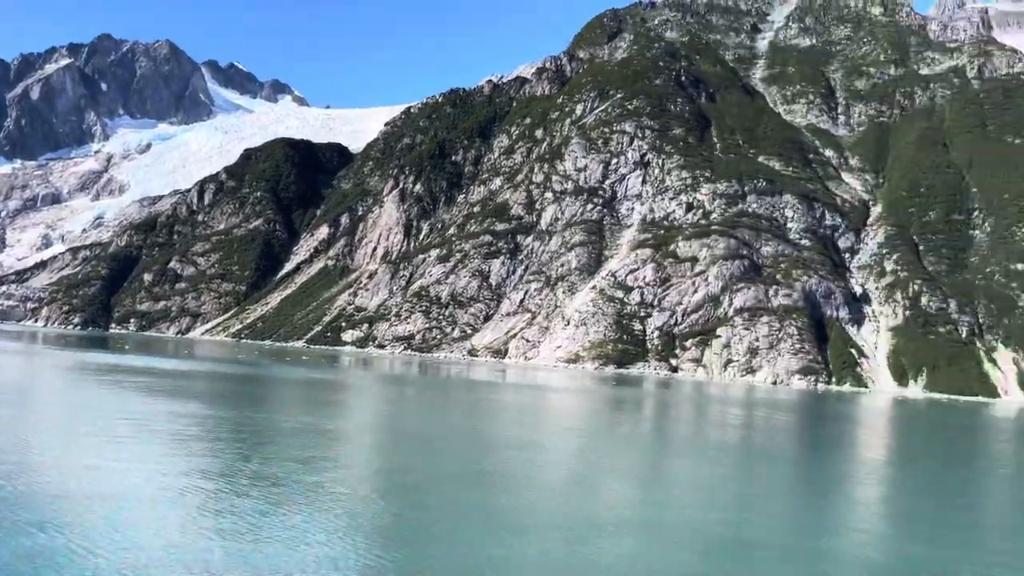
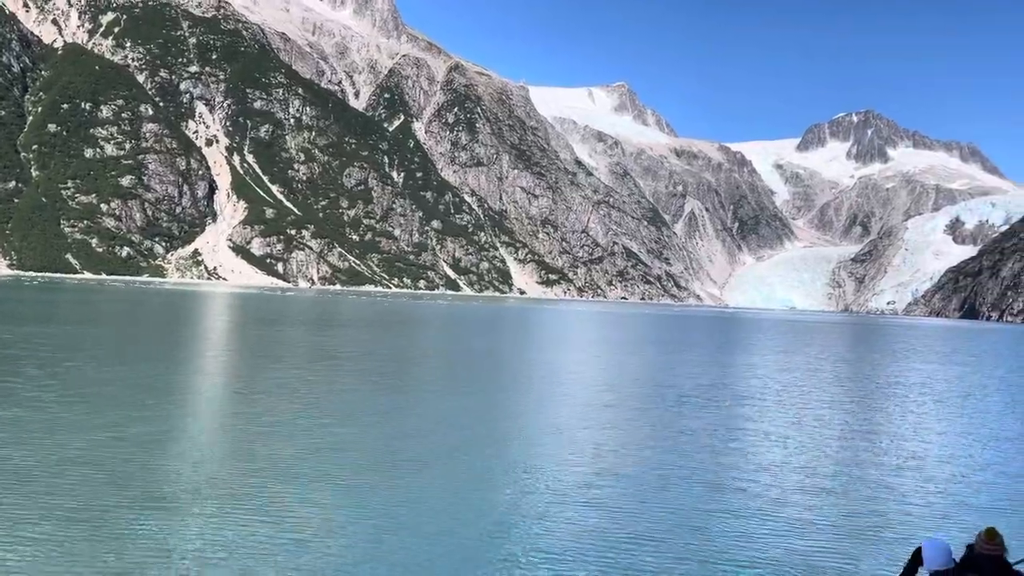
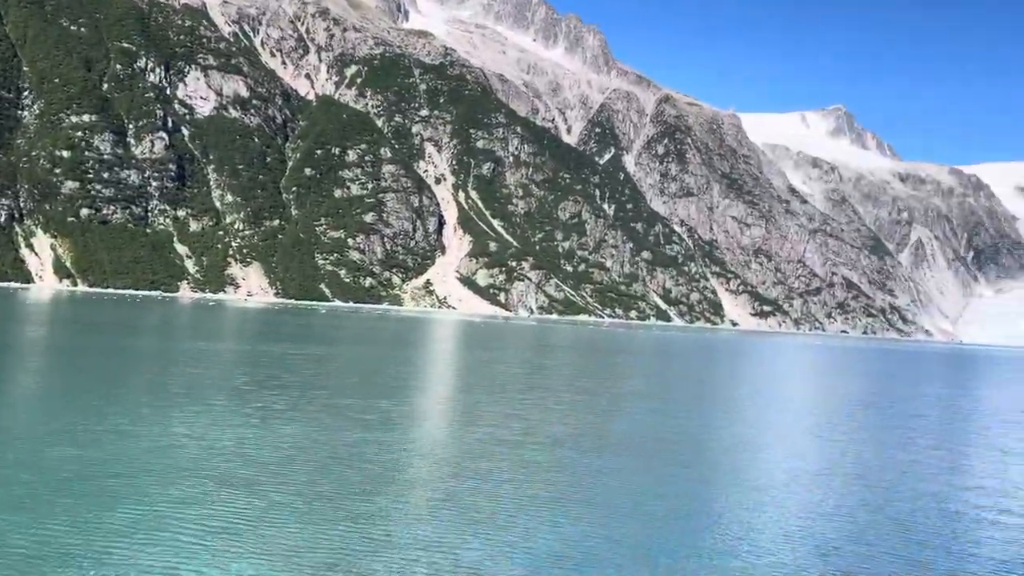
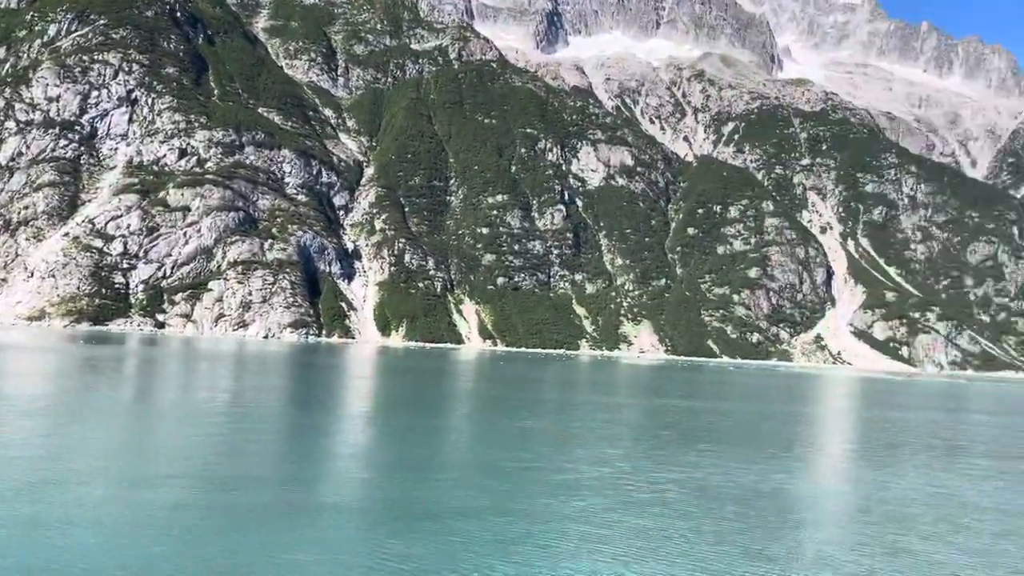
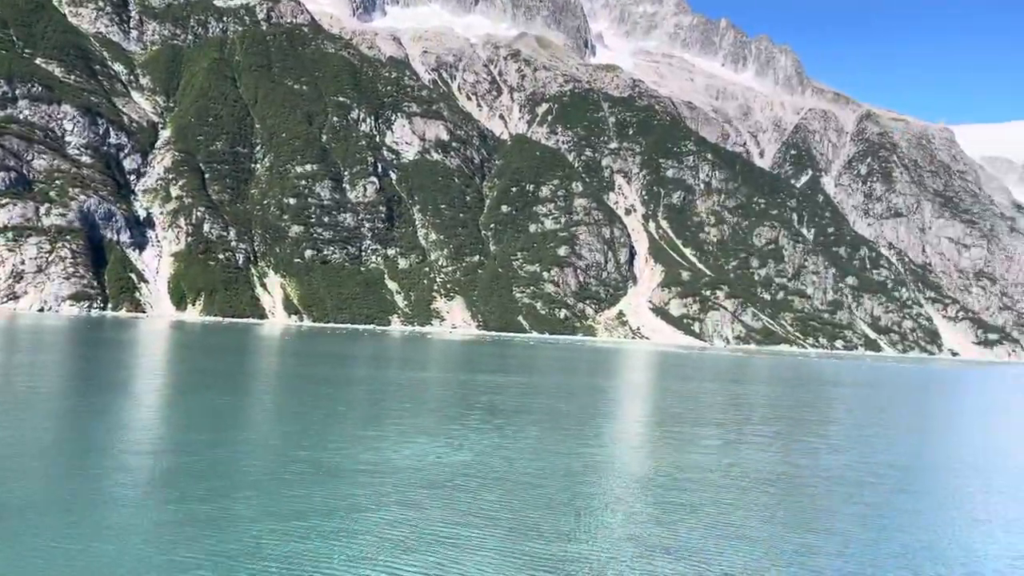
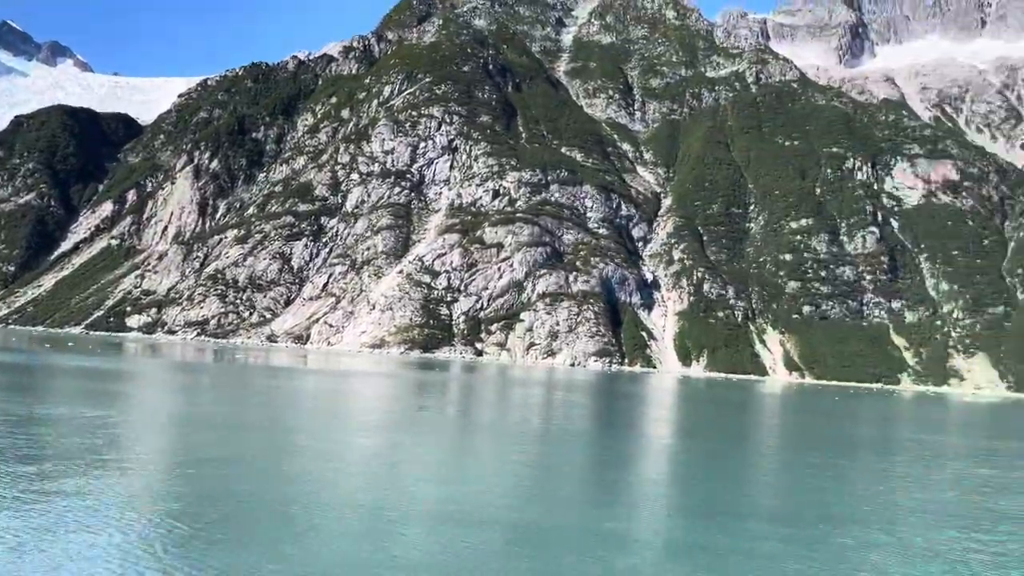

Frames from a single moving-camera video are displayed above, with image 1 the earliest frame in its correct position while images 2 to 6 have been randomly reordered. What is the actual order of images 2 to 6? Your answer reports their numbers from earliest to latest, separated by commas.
6, 4, 5, 3, 2
